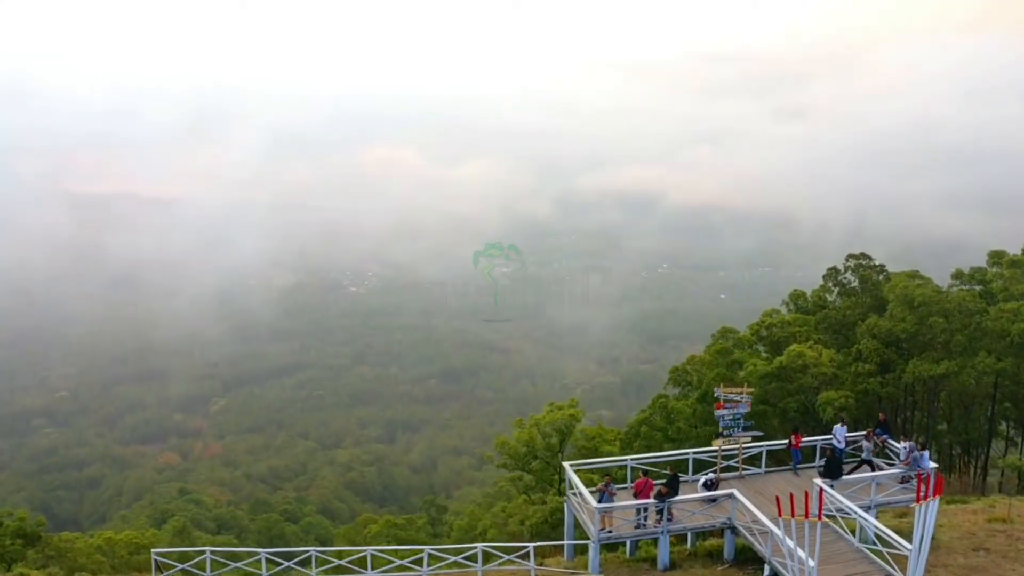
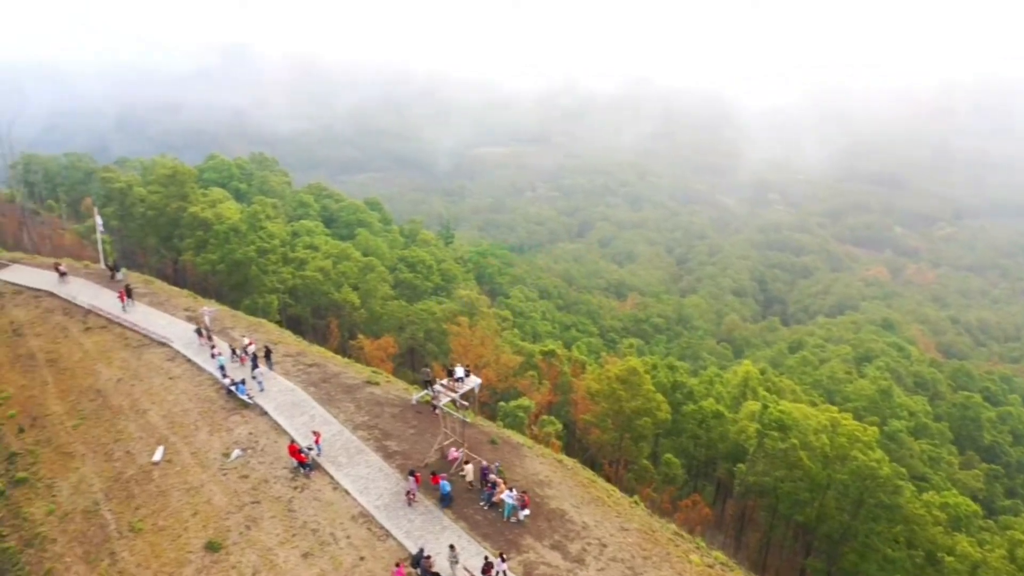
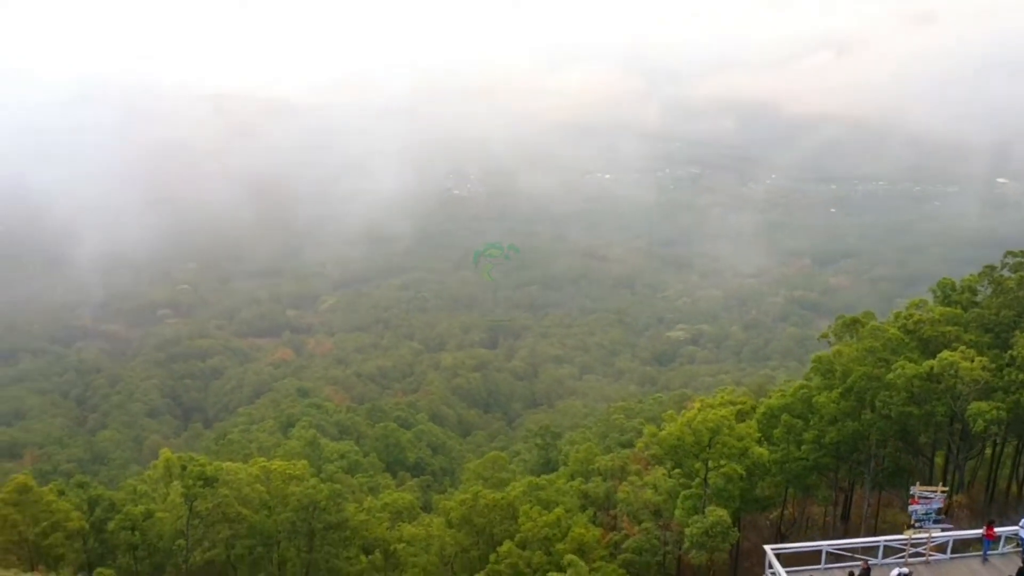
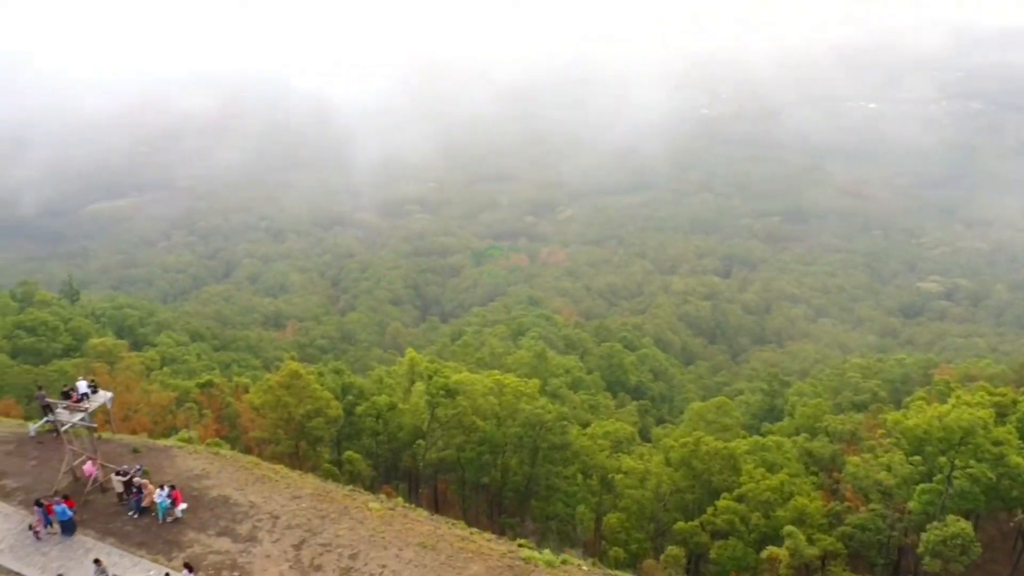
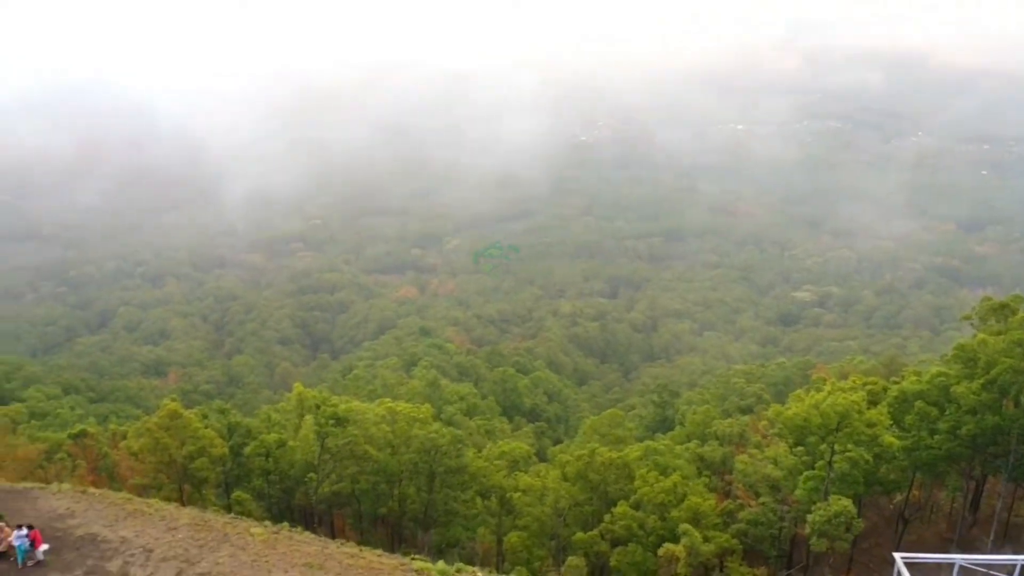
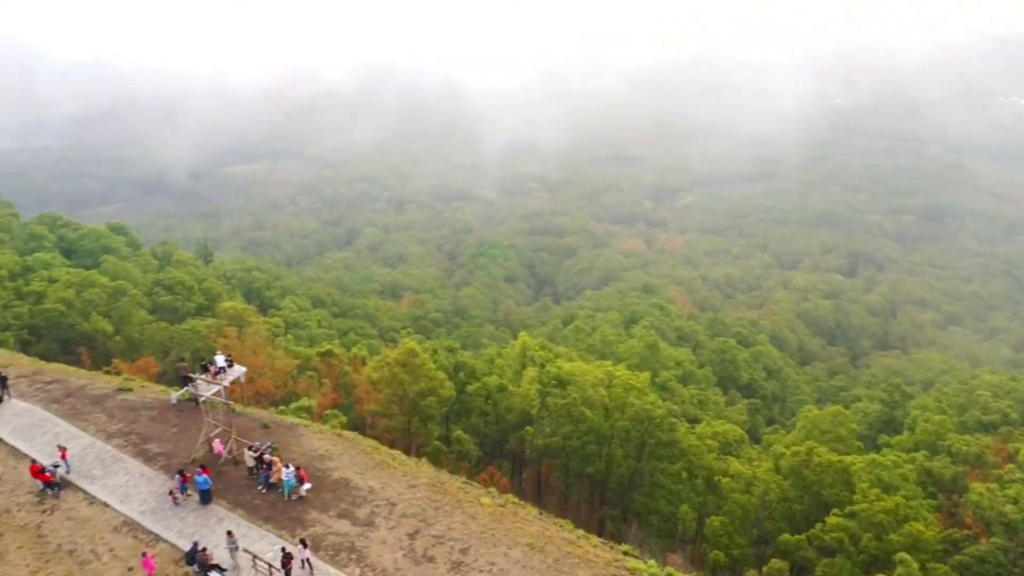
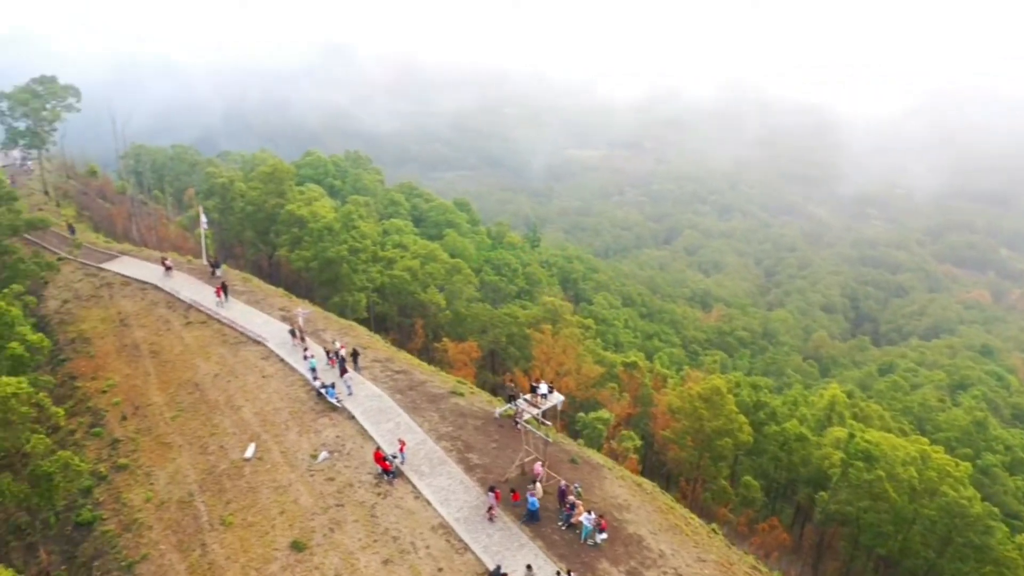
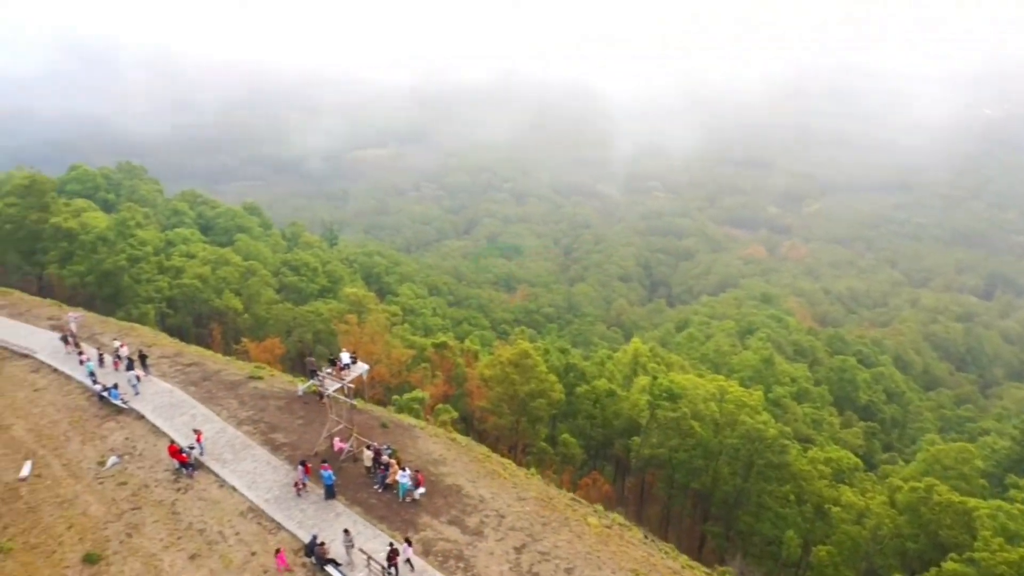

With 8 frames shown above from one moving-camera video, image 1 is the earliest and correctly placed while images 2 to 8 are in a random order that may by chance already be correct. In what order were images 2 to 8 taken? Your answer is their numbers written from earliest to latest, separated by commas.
3, 5, 4, 6, 8, 2, 7
